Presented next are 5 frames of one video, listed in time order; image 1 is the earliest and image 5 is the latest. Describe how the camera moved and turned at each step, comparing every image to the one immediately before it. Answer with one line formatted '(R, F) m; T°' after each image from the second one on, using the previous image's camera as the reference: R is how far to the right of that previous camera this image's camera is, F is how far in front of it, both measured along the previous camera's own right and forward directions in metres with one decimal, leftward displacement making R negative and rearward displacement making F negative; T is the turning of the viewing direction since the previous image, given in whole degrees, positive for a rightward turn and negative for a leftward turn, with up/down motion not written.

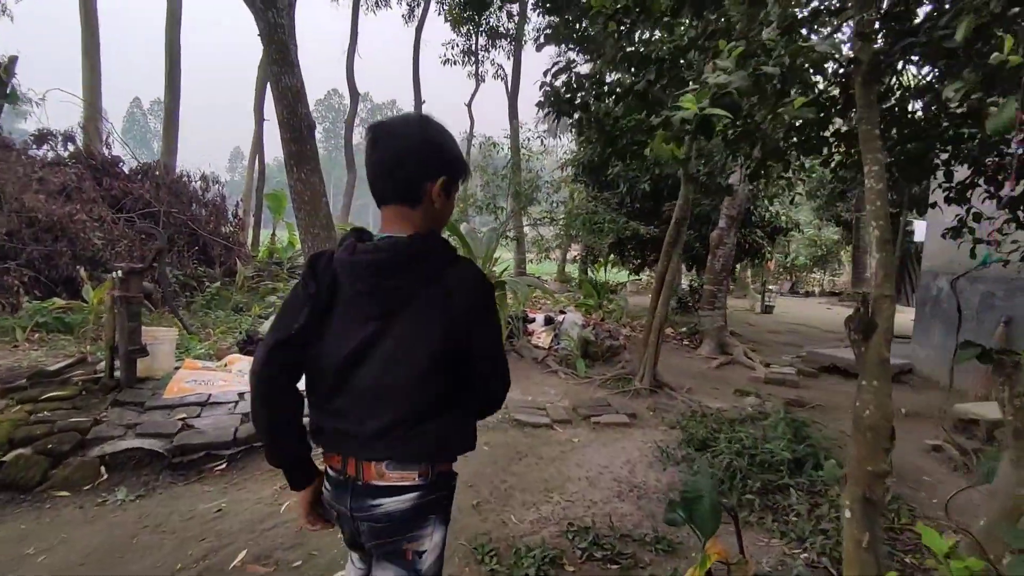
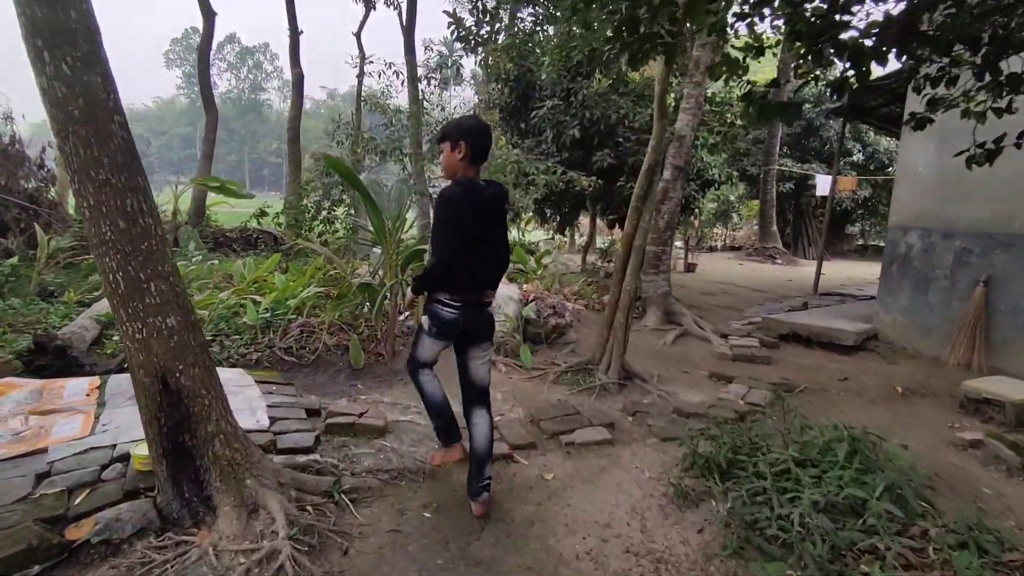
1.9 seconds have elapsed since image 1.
(-0.2, +1.4) m; +11°
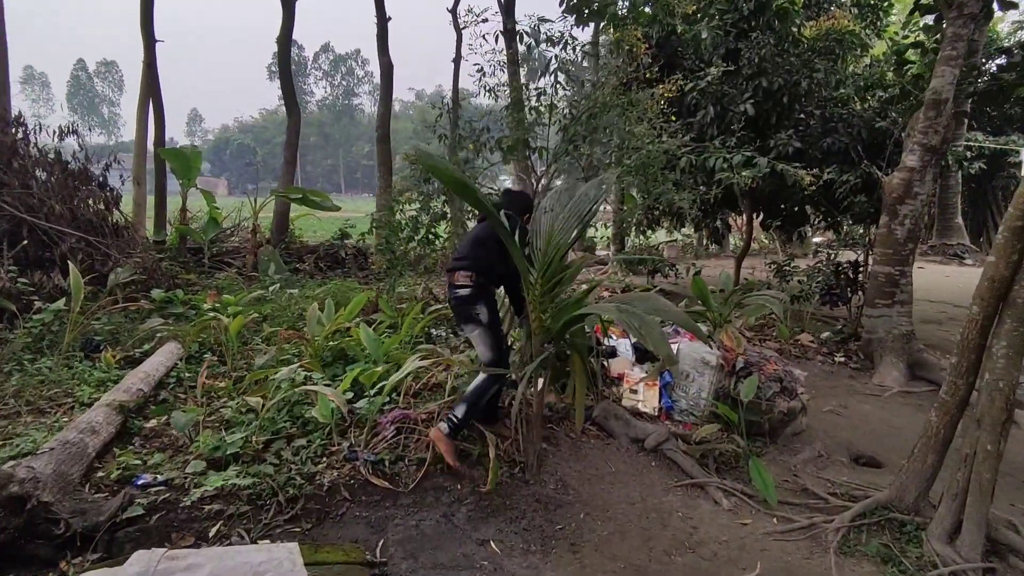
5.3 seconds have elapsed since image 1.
(-0.7, +1.8) m; -9°
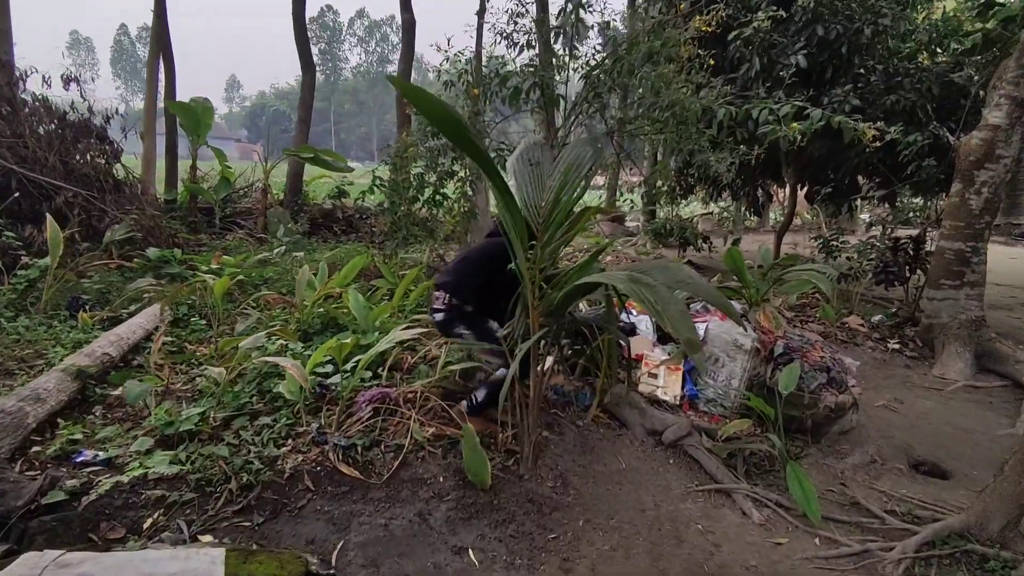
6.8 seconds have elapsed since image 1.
(+0.1, +0.5) m; -3°
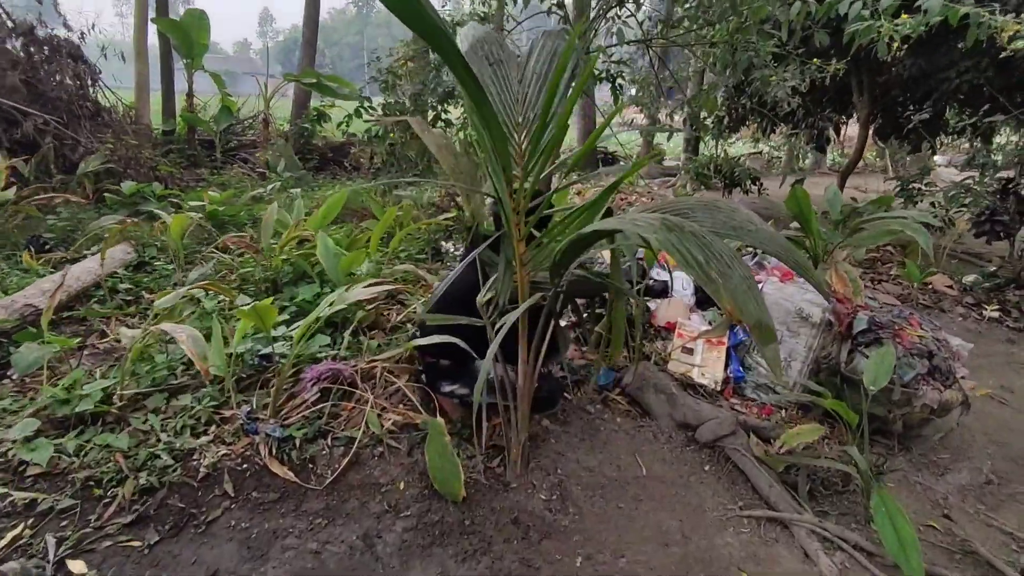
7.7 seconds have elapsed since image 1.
(+0.2, +0.7) m; -4°
